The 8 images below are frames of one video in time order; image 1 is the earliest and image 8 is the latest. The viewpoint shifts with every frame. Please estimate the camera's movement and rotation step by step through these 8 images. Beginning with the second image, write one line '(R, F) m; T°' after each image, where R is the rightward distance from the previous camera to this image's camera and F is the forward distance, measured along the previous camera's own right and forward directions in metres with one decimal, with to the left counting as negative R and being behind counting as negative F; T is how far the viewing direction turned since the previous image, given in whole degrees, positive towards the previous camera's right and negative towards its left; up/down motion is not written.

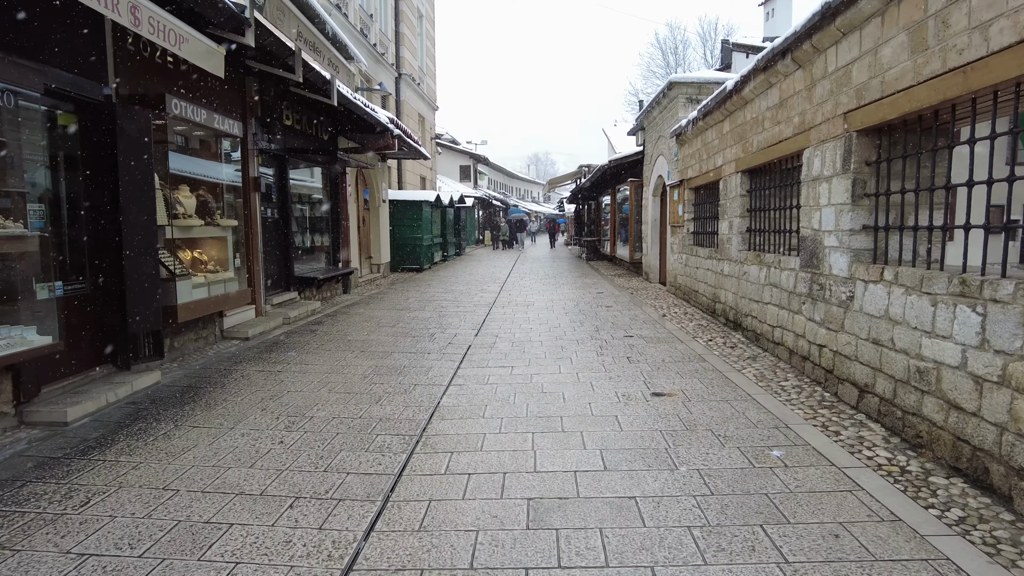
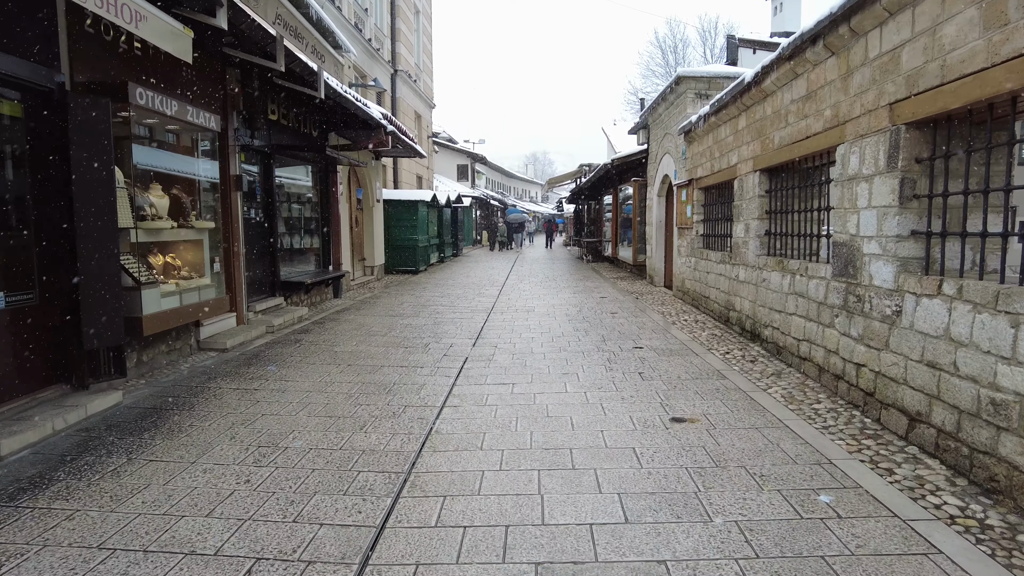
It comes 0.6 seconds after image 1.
(0.0, +0.5) m; 0°
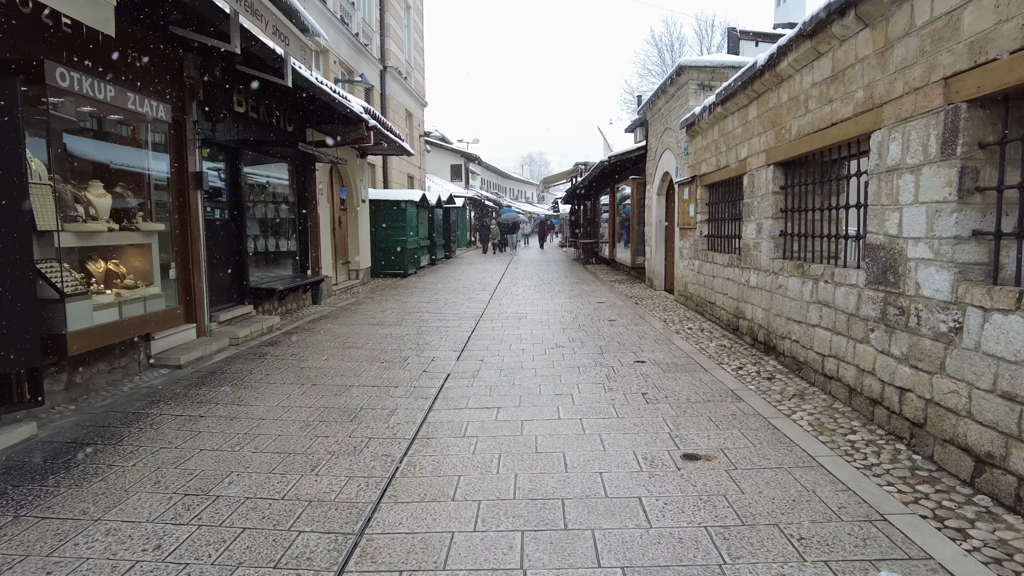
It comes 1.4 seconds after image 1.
(+0.1, +0.7) m; 0°
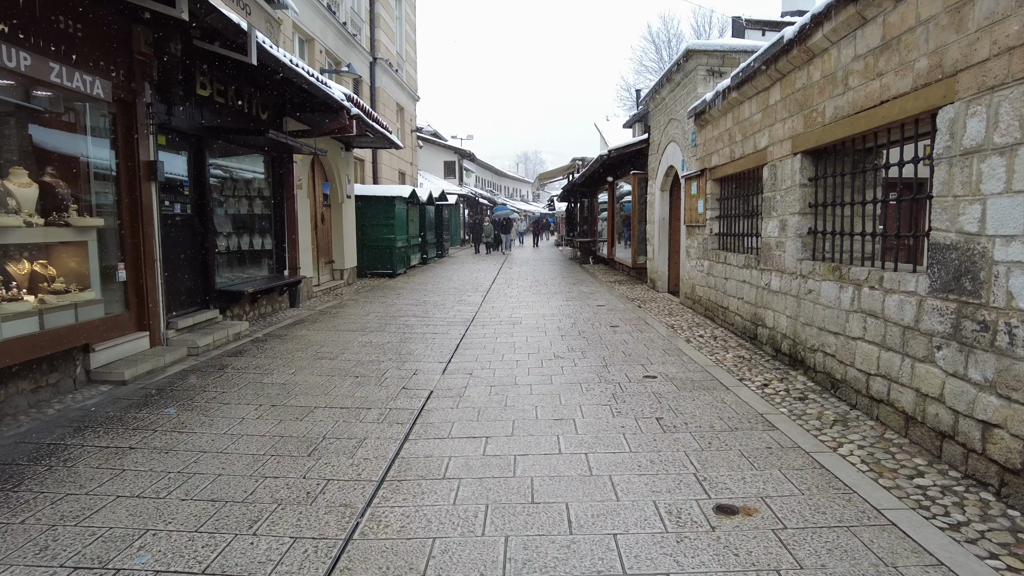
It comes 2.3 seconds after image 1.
(0.0, +0.7) m; 0°
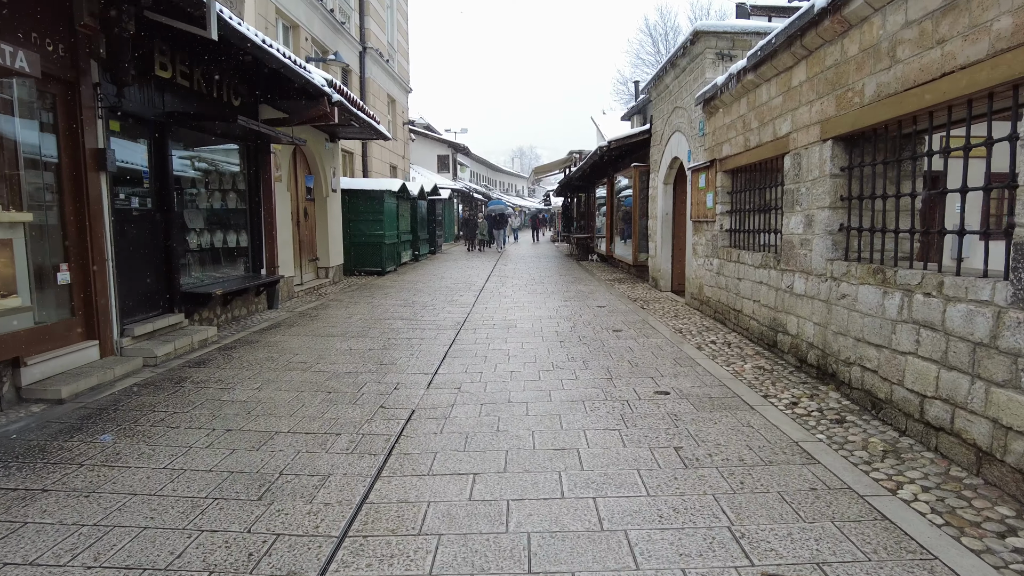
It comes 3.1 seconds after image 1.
(0.0, +0.6) m; 0°
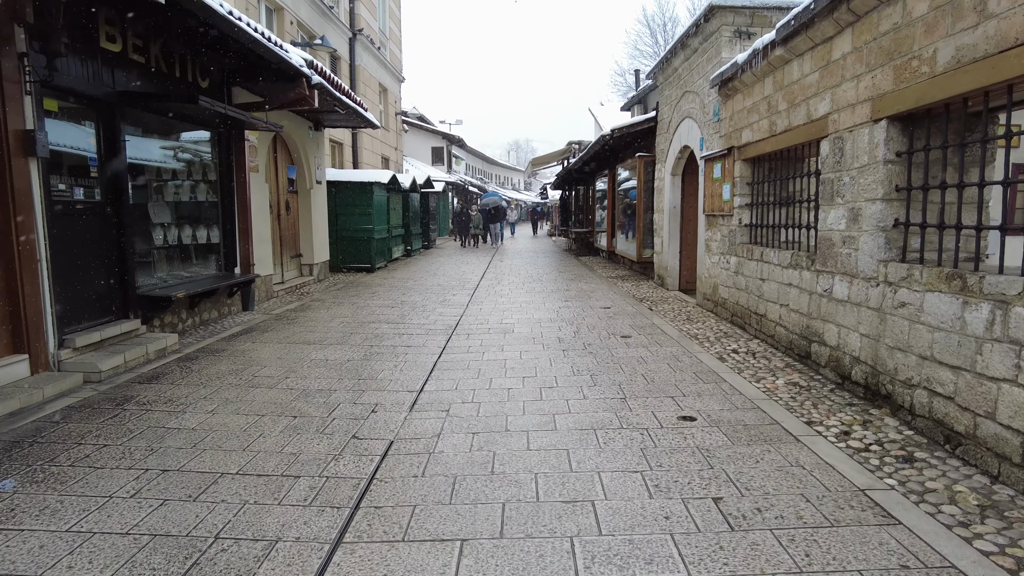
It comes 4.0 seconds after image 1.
(0.0, +0.7) m; 0°
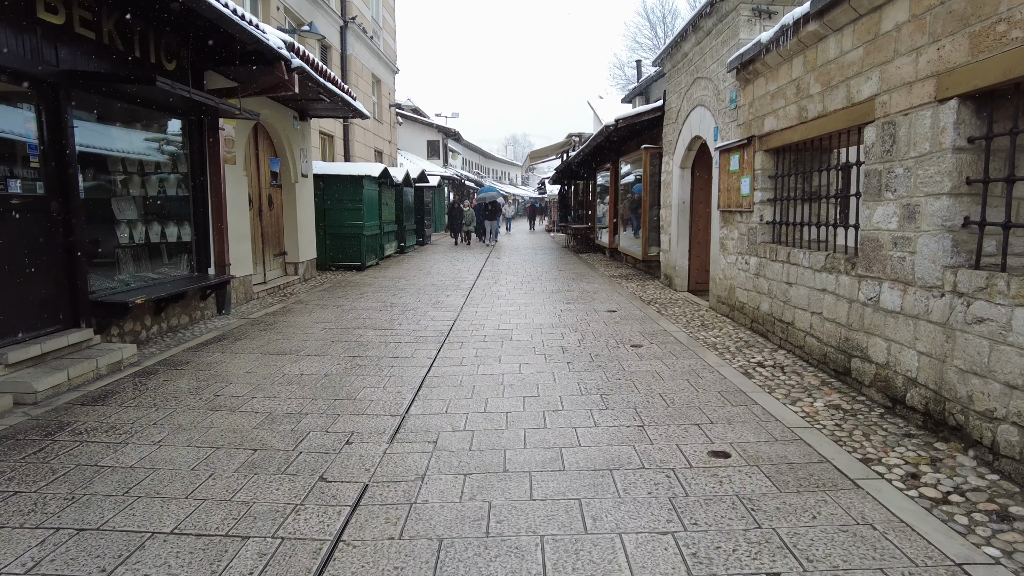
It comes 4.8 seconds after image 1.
(0.0, +0.6) m; 0°
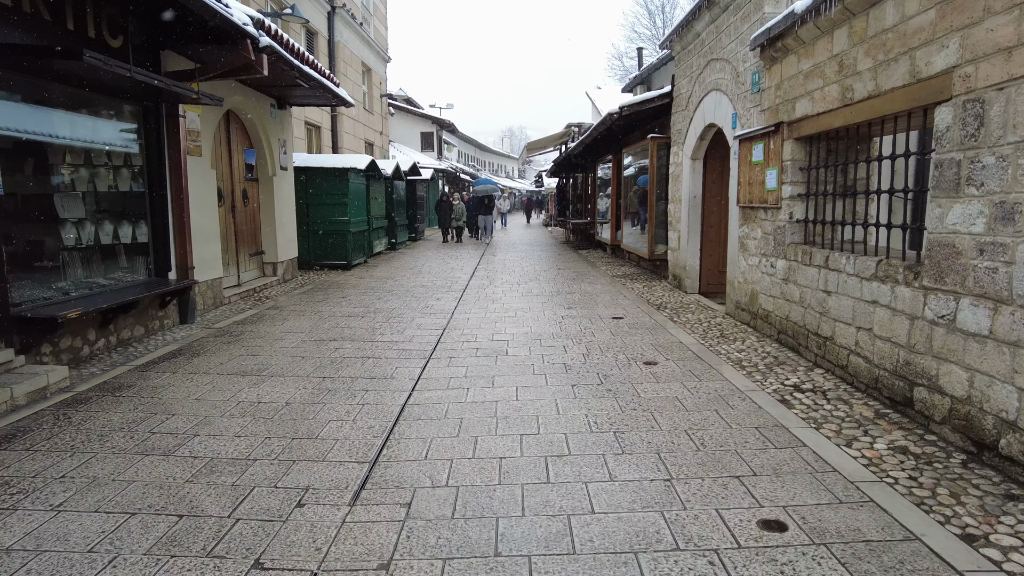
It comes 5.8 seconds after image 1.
(0.0, +0.8) m; 0°
